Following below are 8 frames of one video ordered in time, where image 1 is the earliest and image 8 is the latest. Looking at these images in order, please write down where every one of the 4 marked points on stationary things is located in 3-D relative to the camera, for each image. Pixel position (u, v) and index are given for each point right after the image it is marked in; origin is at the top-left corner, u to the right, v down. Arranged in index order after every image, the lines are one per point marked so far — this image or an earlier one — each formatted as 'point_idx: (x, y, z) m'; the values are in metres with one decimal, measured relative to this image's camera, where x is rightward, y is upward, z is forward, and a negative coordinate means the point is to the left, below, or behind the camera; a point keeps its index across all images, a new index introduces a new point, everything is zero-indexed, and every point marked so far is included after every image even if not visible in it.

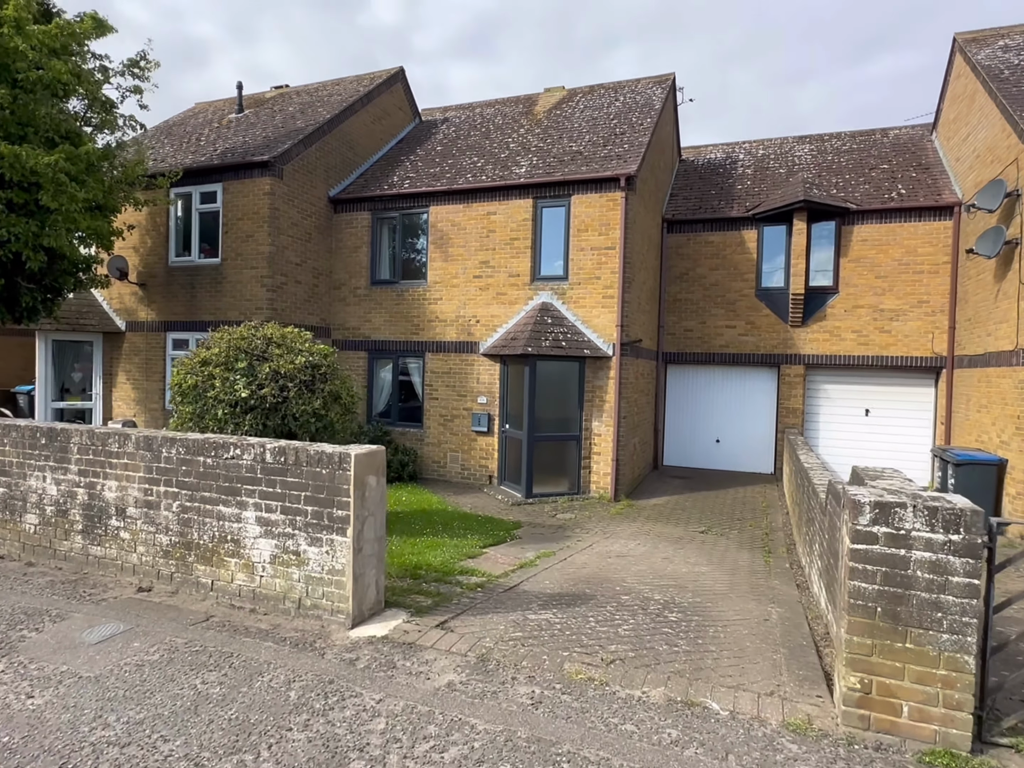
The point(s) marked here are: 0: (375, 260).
0: (-2.9, +2.6, +13.1) m
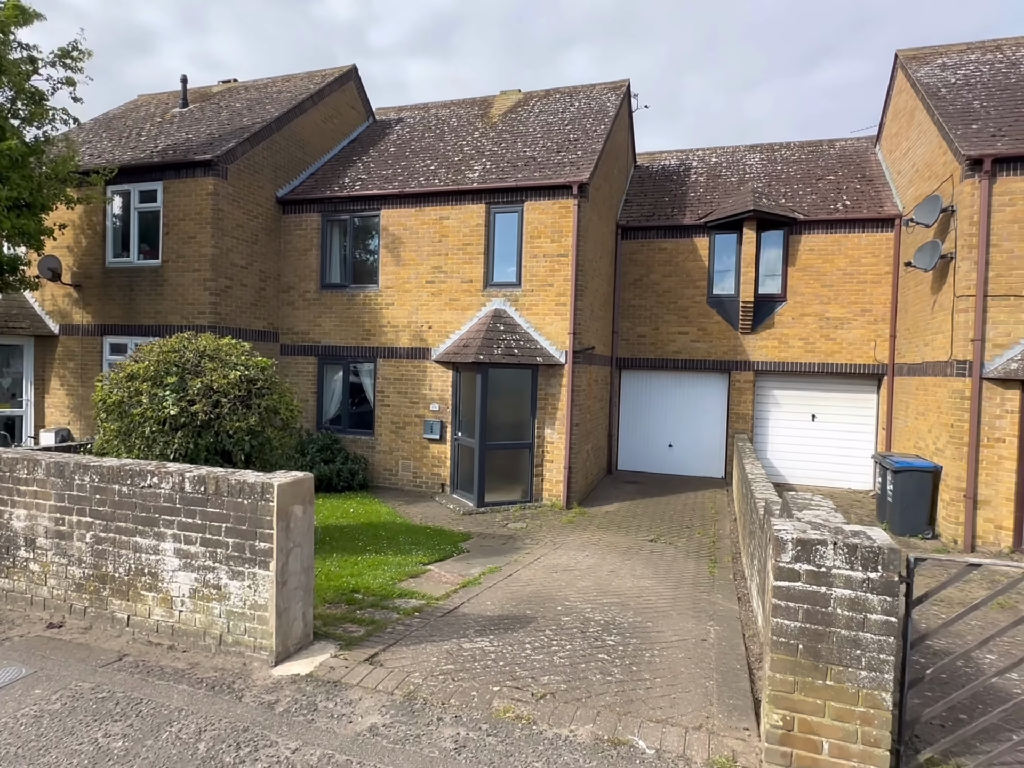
0: (-3.9, +2.5, +12.8) m
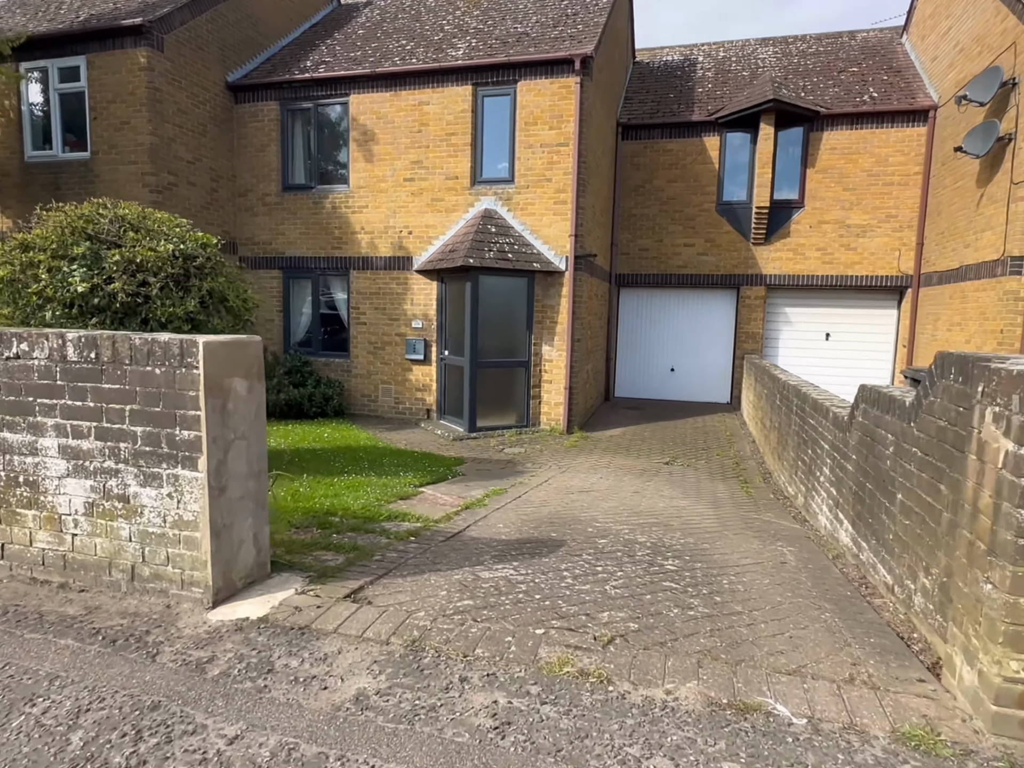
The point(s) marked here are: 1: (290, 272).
0: (-4.0, +4.0, +11.1) m
1: (-4.0, +2.0, +11.3) m
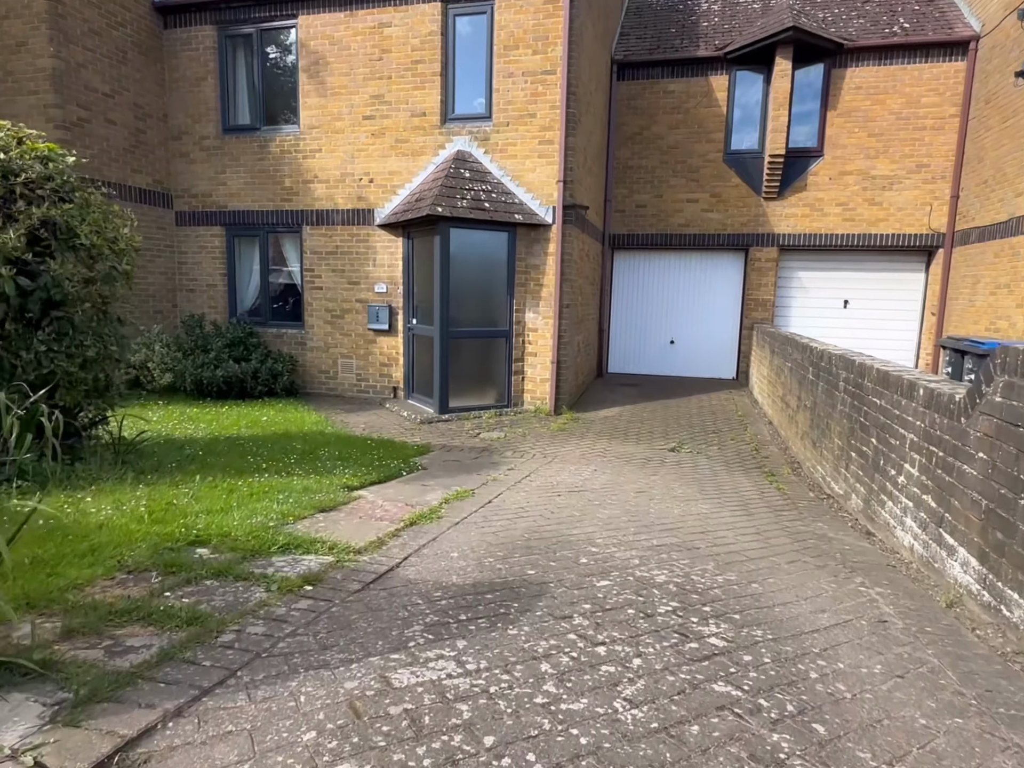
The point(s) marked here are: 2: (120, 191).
0: (-4.4, +4.4, +9.5) m
1: (-4.3, +2.4, +9.7) m
2: (-5.7, +2.8, +9.0) m
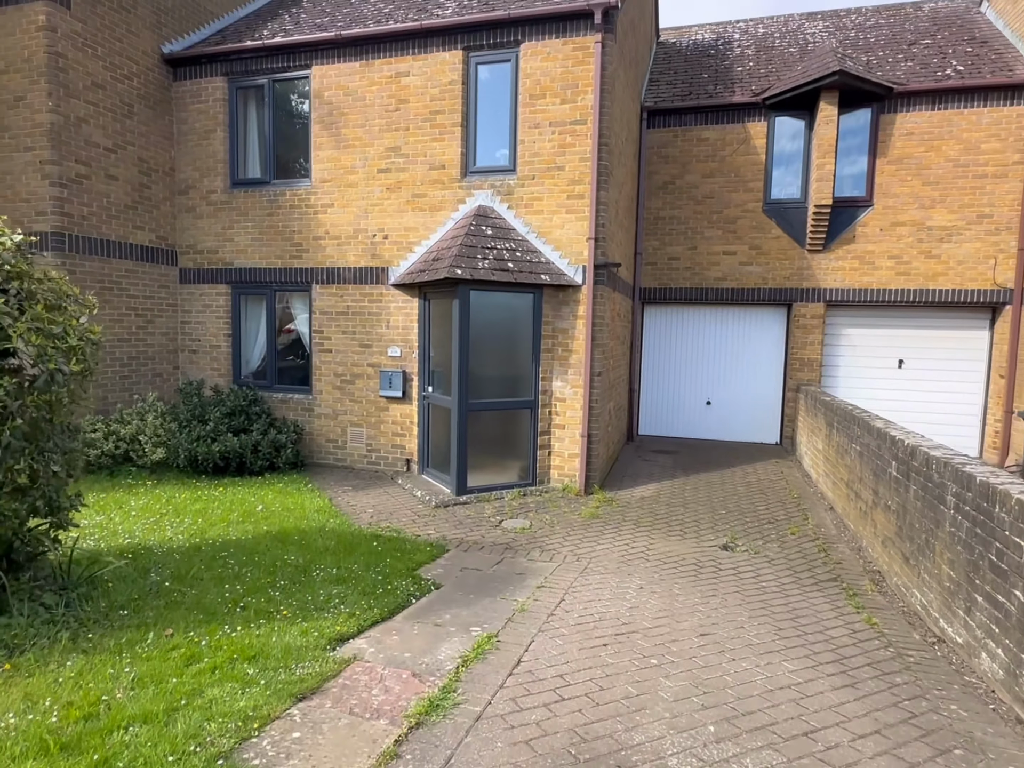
0: (-4.0, +3.4, +9.0) m
1: (-4.0, +1.4, +9.1) m
2: (-5.3, +1.8, +8.4) m
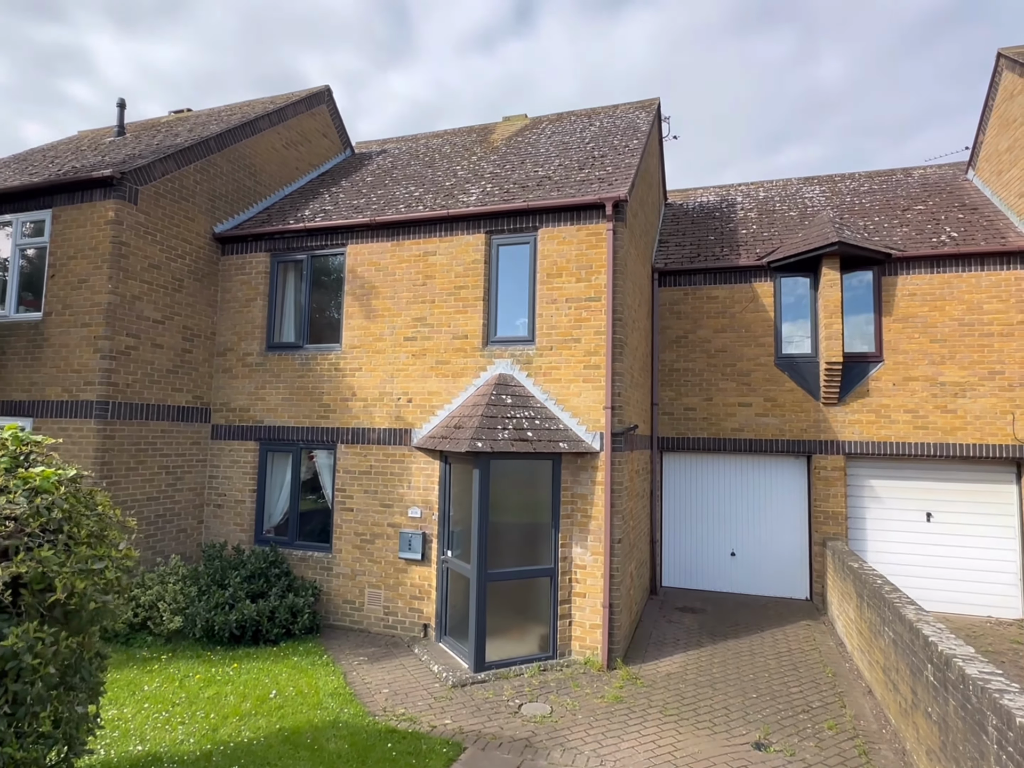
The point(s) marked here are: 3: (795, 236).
0: (-3.7, +1.0, +9.7) m
1: (-3.7, -0.9, +9.4) m
2: (-5.1, -0.4, +8.9) m
3: (+5.0, +2.6, +11.0) m
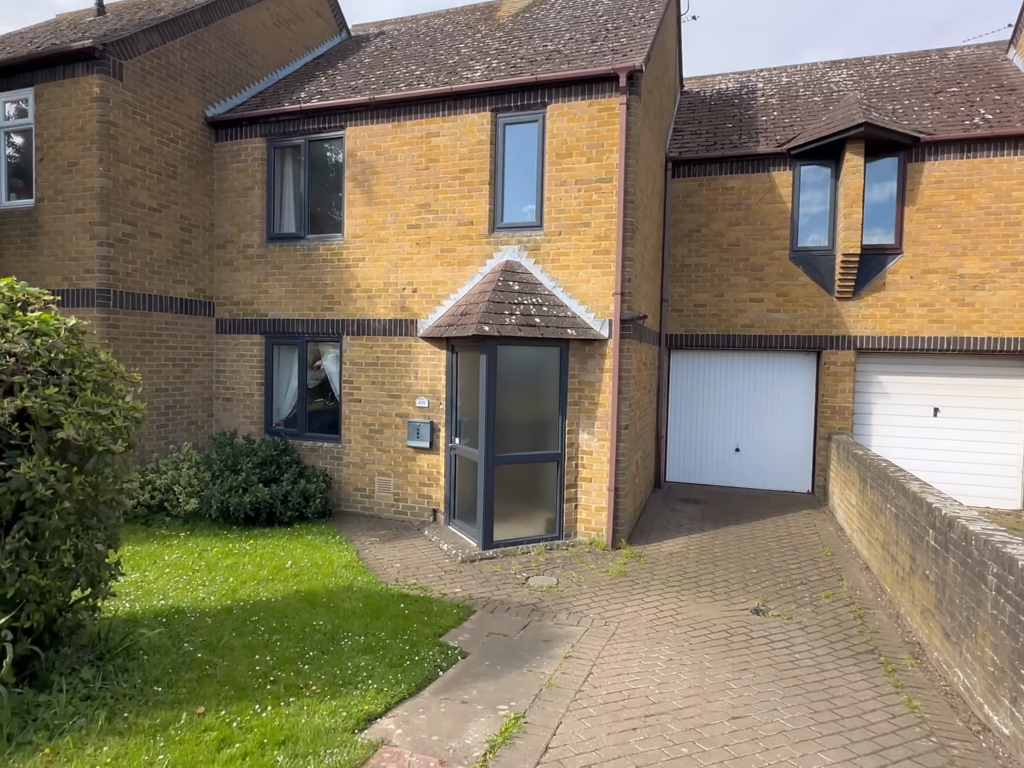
0: (-3.6, +2.7, +9.4) m
1: (-3.6, +0.7, +9.4) m
2: (-5.0, +1.2, +8.8) m
3: (+5.1, +4.4, +10.4) m
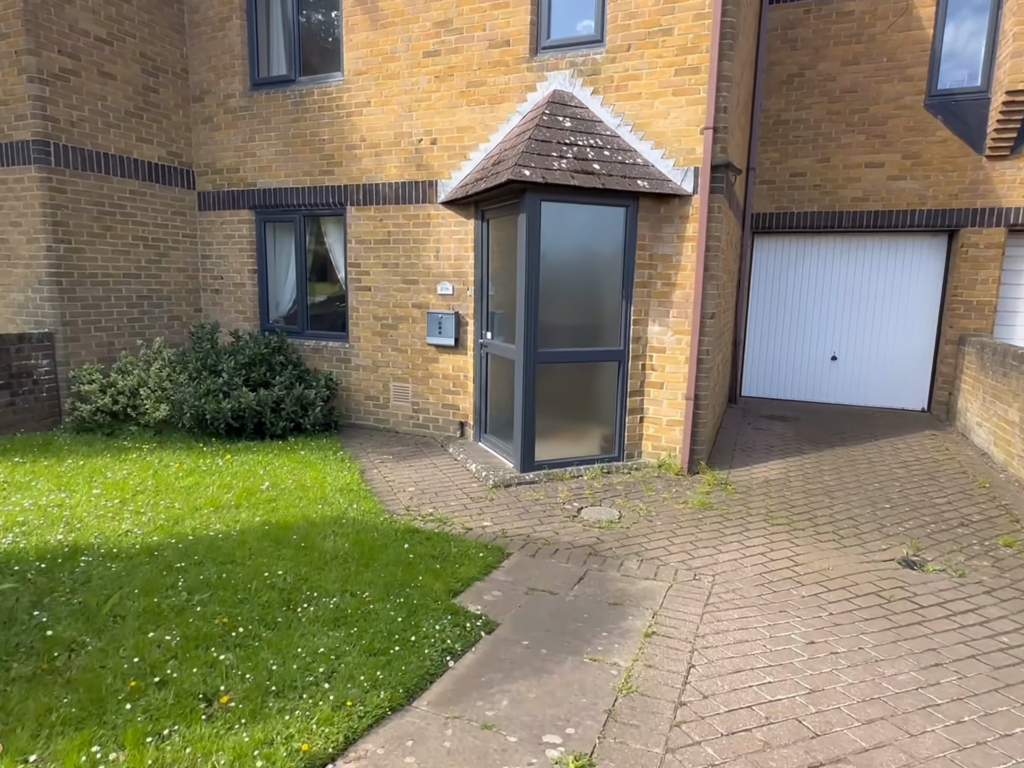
0: (-3.0, +4.1, +7.4) m
1: (-3.0, +2.1, +7.6) m
2: (-4.4, +2.5, +7.0) m
3: (+5.7, +5.8, +7.6) m
